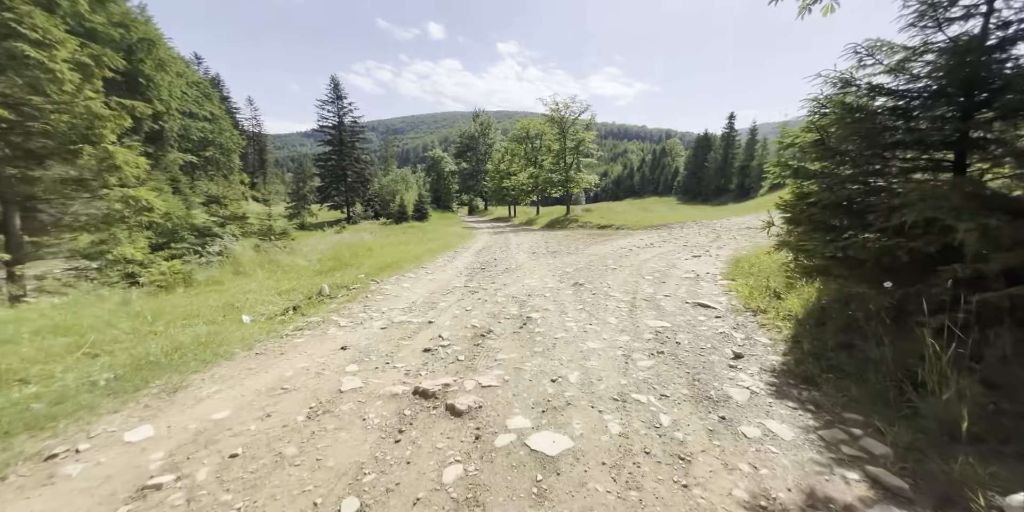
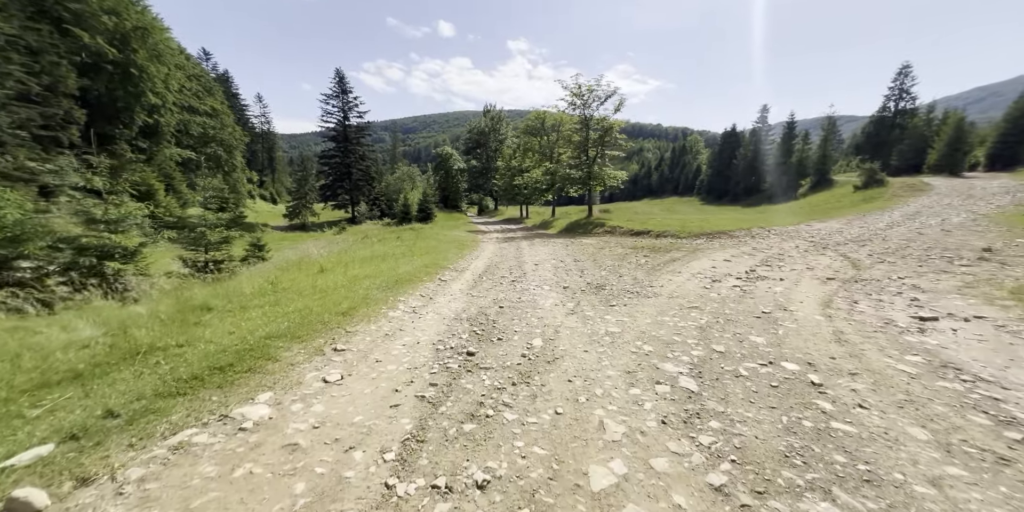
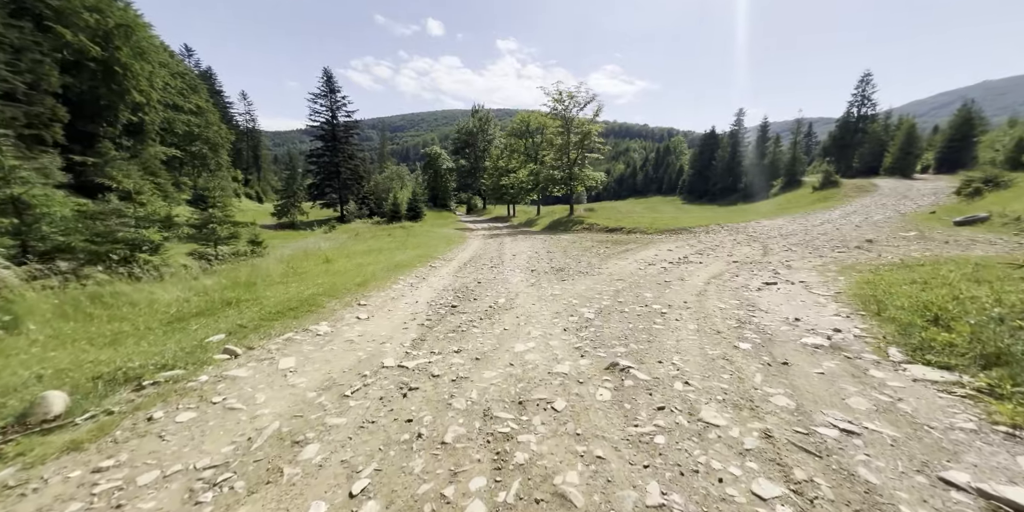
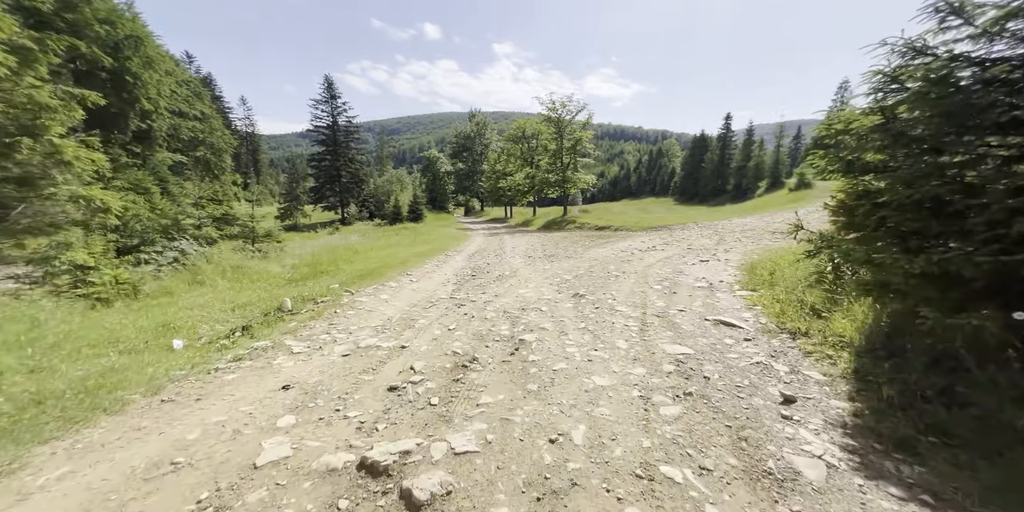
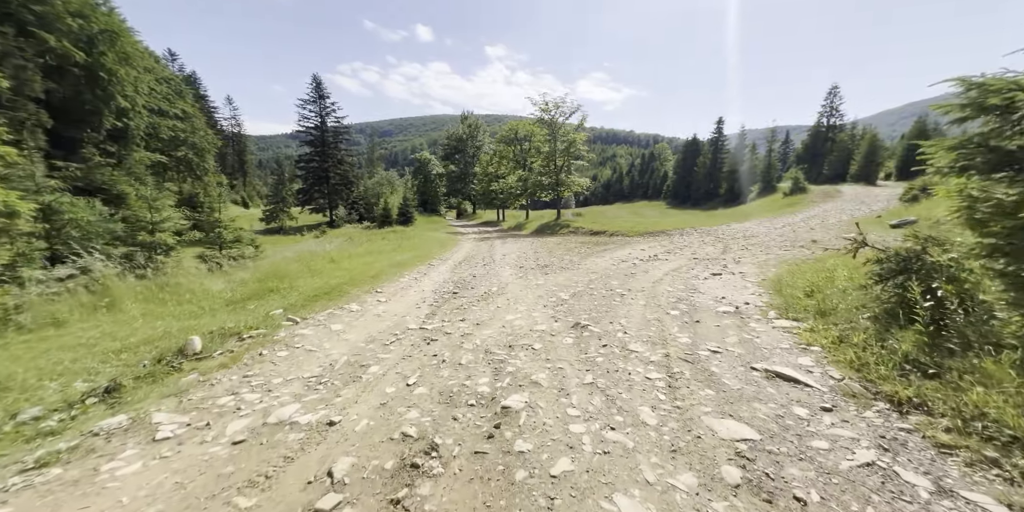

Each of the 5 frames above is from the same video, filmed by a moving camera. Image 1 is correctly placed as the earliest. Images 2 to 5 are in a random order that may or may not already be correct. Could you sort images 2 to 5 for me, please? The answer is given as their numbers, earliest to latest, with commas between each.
4, 5, 3, 2
